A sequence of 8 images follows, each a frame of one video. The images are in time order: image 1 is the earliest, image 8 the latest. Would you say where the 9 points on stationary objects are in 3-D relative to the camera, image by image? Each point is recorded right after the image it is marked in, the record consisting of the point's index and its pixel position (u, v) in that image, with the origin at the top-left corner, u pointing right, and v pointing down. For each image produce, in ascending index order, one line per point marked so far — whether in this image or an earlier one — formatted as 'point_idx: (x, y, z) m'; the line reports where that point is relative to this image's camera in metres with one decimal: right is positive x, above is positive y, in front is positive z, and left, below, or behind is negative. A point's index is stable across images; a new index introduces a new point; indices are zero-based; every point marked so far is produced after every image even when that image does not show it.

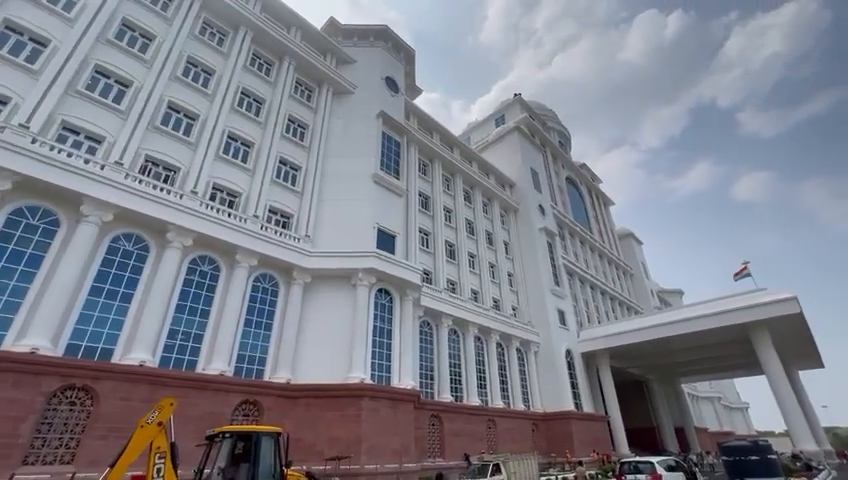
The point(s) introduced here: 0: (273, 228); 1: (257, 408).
0: (-7.3, +0.6, +19.2) m
1: (-6.7, -6.7, +15.9) m
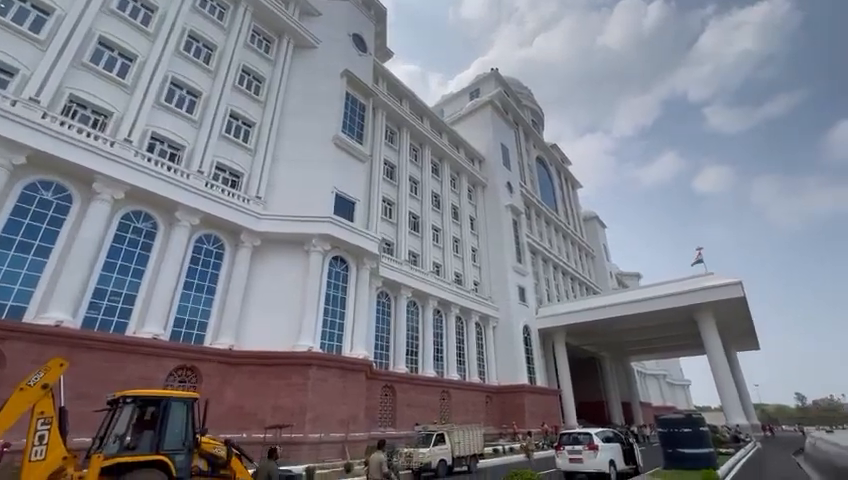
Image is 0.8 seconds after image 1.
0: (-9.2, +2.4, +17.8) m
1: (-8.6, -5.1, +15.0) m
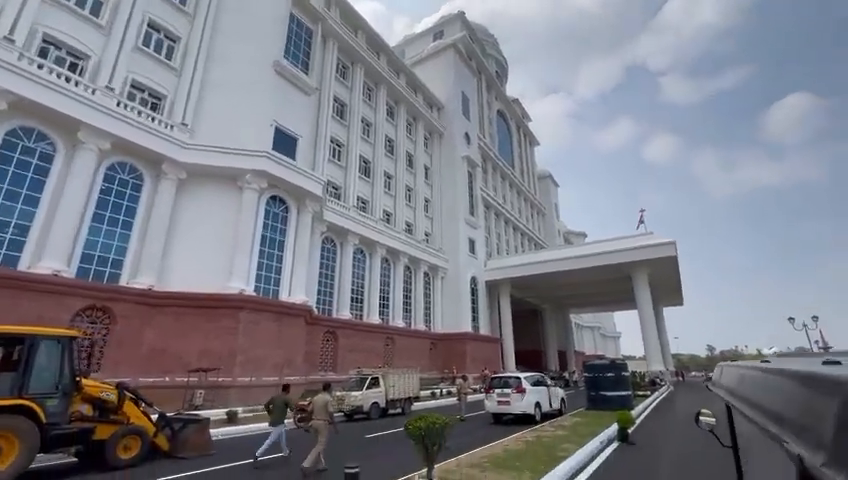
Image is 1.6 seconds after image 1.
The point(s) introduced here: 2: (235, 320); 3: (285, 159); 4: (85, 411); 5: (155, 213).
0: (-11.3, +5.2, +15.6) m
1: (-10.9, -2.6, +13.7) m
2: (-7.3, -3.1, +15.3) m
3: (-6.4, +3.7, +18.2) m
4: (-5.5, -2.8, +6.5) m
5: (-10.6, +1.1, +15.7) m
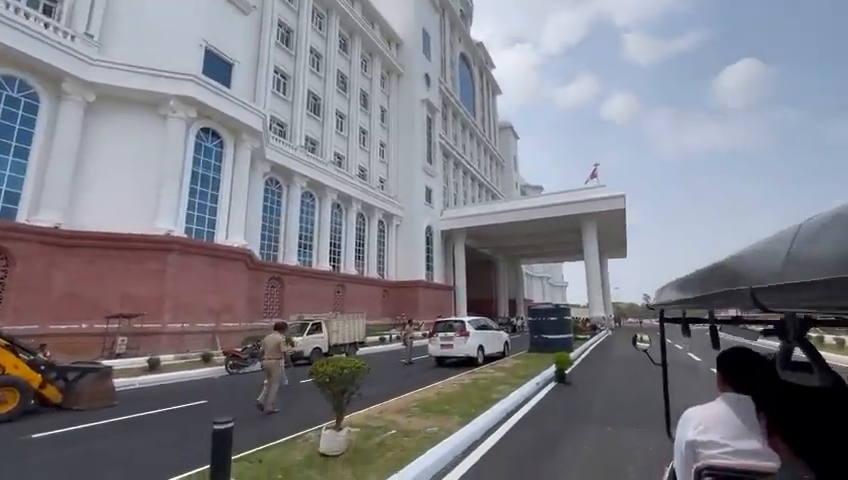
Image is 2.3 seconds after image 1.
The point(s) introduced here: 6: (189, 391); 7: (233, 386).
0: (-13.0, +7.5, +12.8) m
1: (-12.6, -0.5, +11.9) m
2: (-9.2, -0.8, +14.0) m
3: (-8.4, +6.2, +16.1) m
4: (-6.6, -1.6, +5.4) m
5: (-12.4, +3.4, +13.5) m
6: (-5.5, -3.6, +9.5) m
7: (-5.0, -3.8, +10.4) m
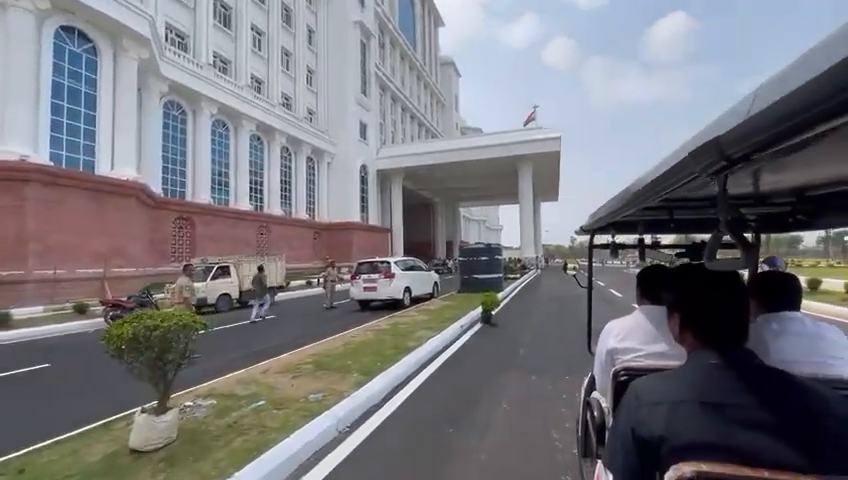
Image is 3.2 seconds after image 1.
0: (-14.9, +9.2, +8.4) m
1: (-14.5, +1.2, +8.7) m
2: (-11.5, +1.2, +11.3) m
3: (-10.9, +8.5, +12.5) m
4: (-7.6, -0.8, +3.4) m
5: (-14.5, +5.3, +9.8) m
6: (-7.2, -2.1, +7.9) m
7: (-6.8, -2.2, +8.8) m
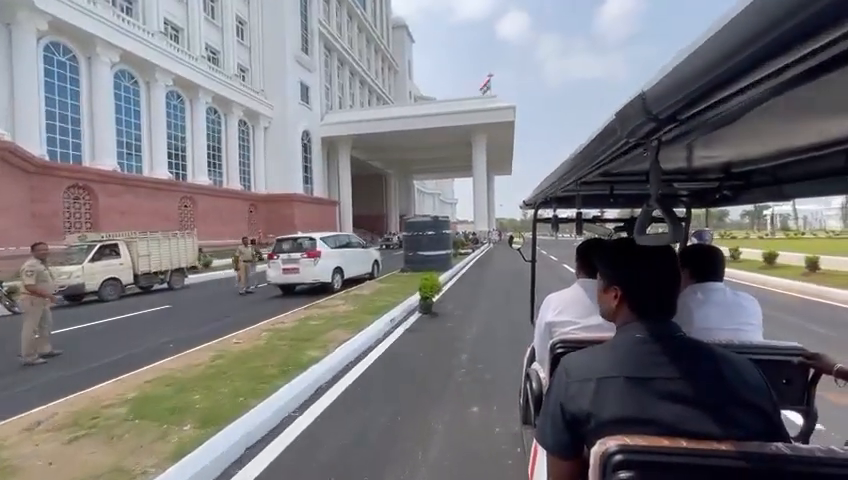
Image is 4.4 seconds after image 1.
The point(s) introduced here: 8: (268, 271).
0: (-16.1, +9.6, +4.6) m
1: (-15.7, +1.6, +5.5) m
2: (-13.0, +1.8, +8.3) m
3: (-12.5, +9.2, +9.1) m
4: (-8.3, -0.7, +1.1) m
5: (-15.8, +5.8, +6.3) m
6: (-8.4, -1.7, +5.6) m
7: (-8.1, -1.7, +6.6) m
8: (-4.2, -0.8, +11.3) m
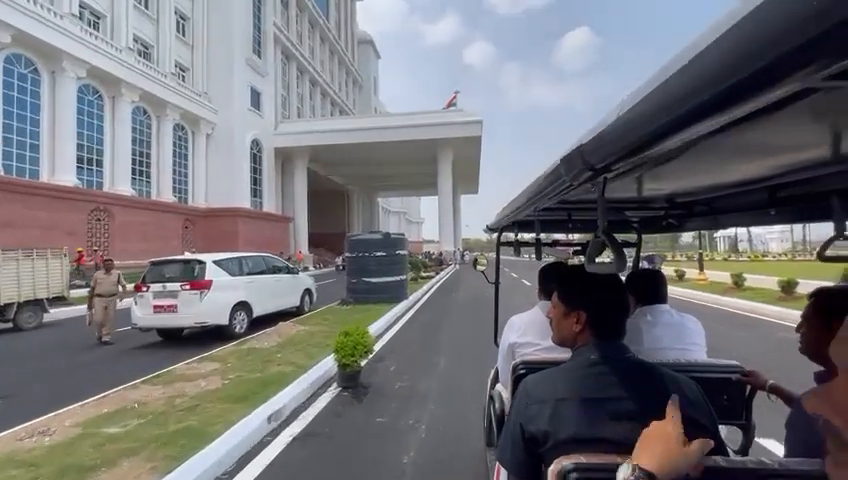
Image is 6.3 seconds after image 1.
0: (-16.6, +9.5, +1.5) m
1: (-16.3, +1.5, +2.0) m
2: (-13.8, +1.5, +5.1) m
3: (-13.4, +8.8, +6.3) m
4: (-8.6, -0.6, -1.9) m
5: (-16.5, +5.7, +3.0) m
6: (-9.0, -1.9, +2.6) m
7: (-8.8, -2.0, +3.6) m
8: (-5.4, -1.3, +8.6) m
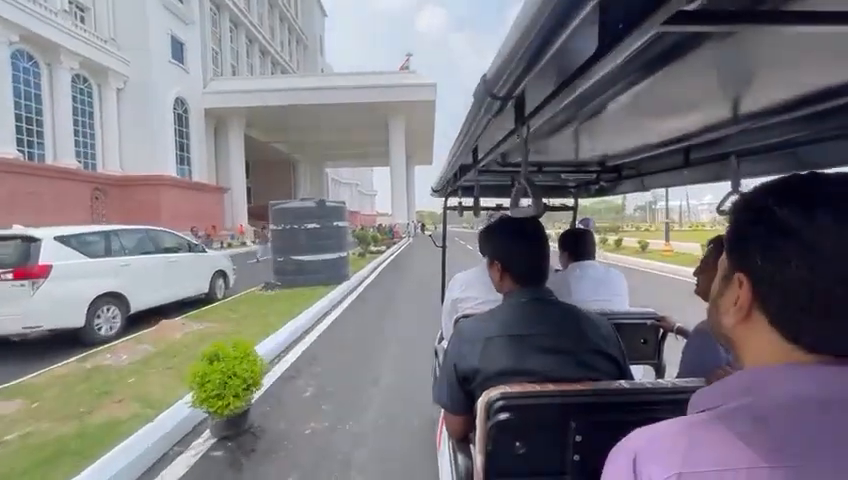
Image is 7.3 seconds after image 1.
0: (-16.7, +9.4, -2.5) m
1: (-16.5, +1.5, -1.4) m
2: (-14.3, +1.7, +1.9) m
3: (-14.1, +9.1, +2.7) m
4: (-8.3, -0.9, -4.2) m
5: (-16.7, +5.6, -0.7) m
6: (-9.3, -1.9, +0.2) m
7: (-9.2, -1.8, +1.3) m
8: (-6.3, -0.8, +6.6) m
